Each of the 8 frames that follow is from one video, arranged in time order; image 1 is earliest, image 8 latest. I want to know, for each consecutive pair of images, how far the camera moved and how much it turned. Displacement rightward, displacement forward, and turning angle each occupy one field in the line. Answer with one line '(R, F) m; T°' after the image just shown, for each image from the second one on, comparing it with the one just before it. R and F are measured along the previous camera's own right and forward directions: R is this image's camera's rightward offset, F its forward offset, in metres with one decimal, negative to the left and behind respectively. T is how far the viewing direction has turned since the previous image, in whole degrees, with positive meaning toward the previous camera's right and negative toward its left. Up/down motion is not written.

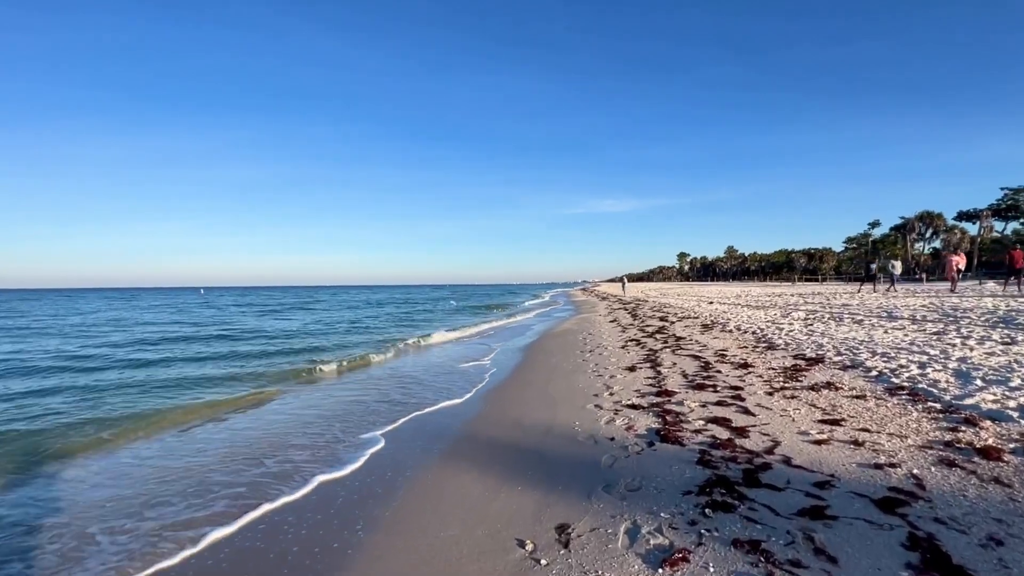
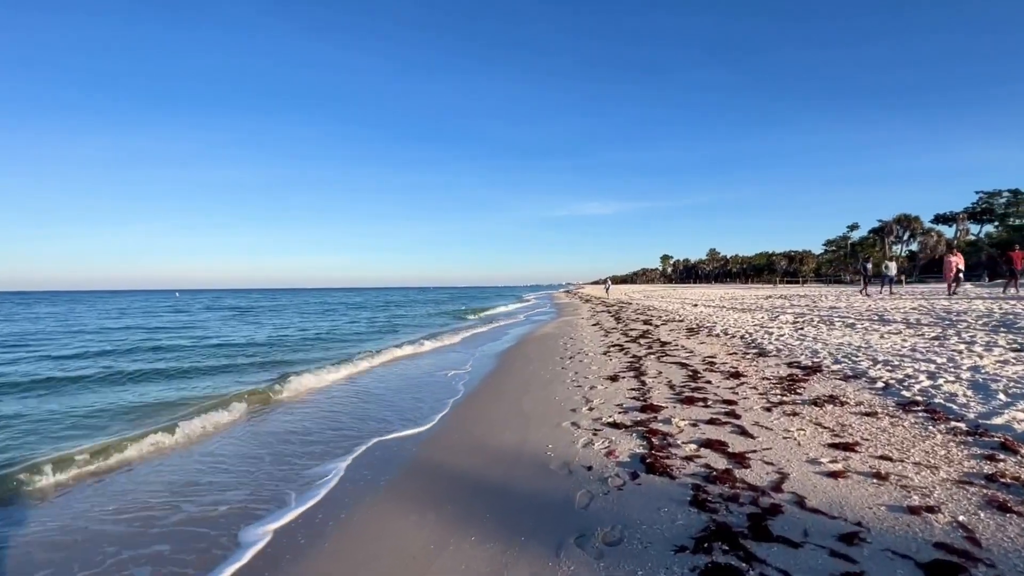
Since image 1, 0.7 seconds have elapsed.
(+0.2, +0.8) m; +2°
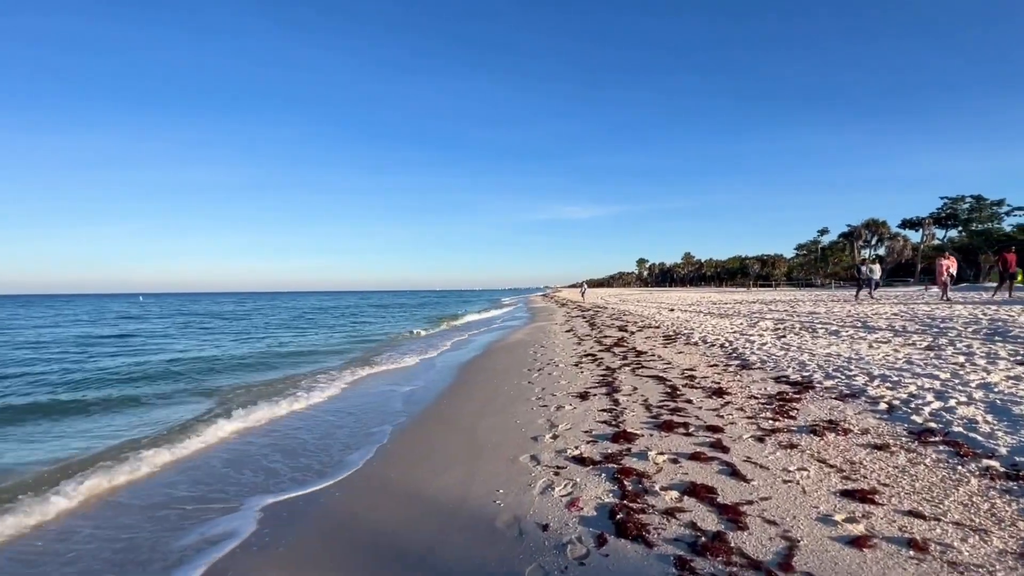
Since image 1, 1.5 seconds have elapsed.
(+0.3, +1.0) m; +3°
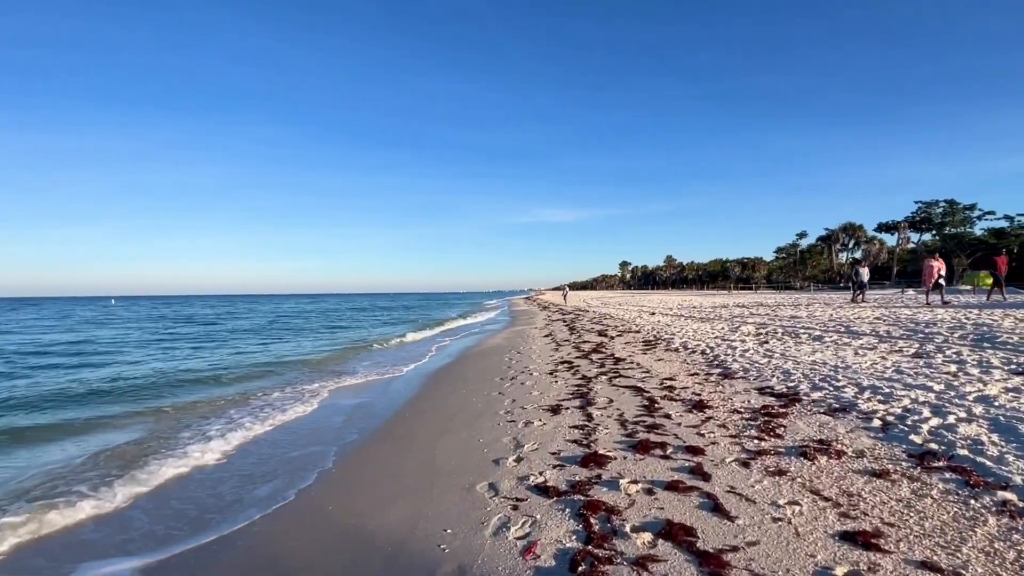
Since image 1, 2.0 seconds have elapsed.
(+0.3, +0.6) m; +2°
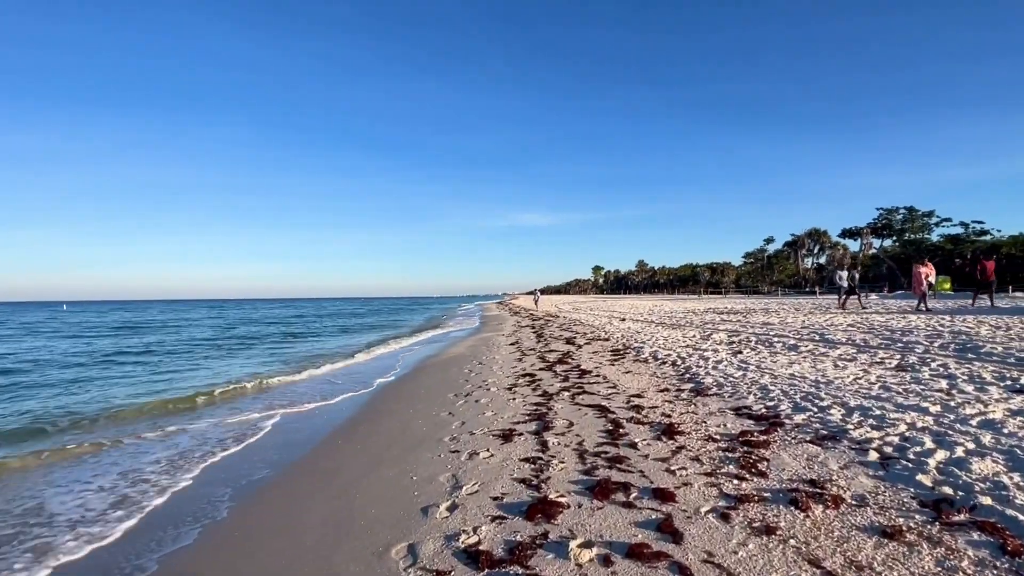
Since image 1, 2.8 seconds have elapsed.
(+0.4, +0.9) m; +3°
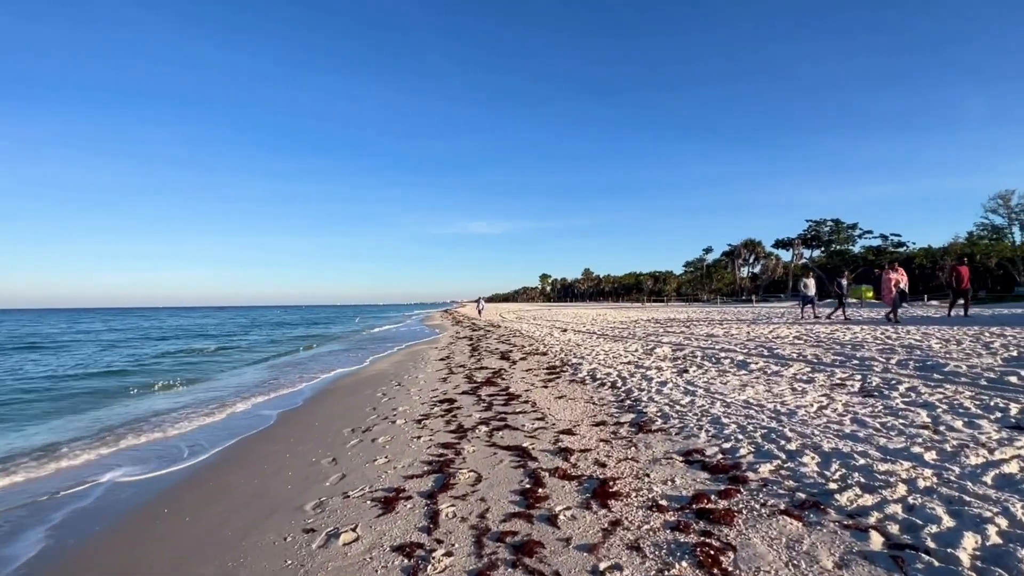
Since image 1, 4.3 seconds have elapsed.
(+0.6, +1.5) m; +6°
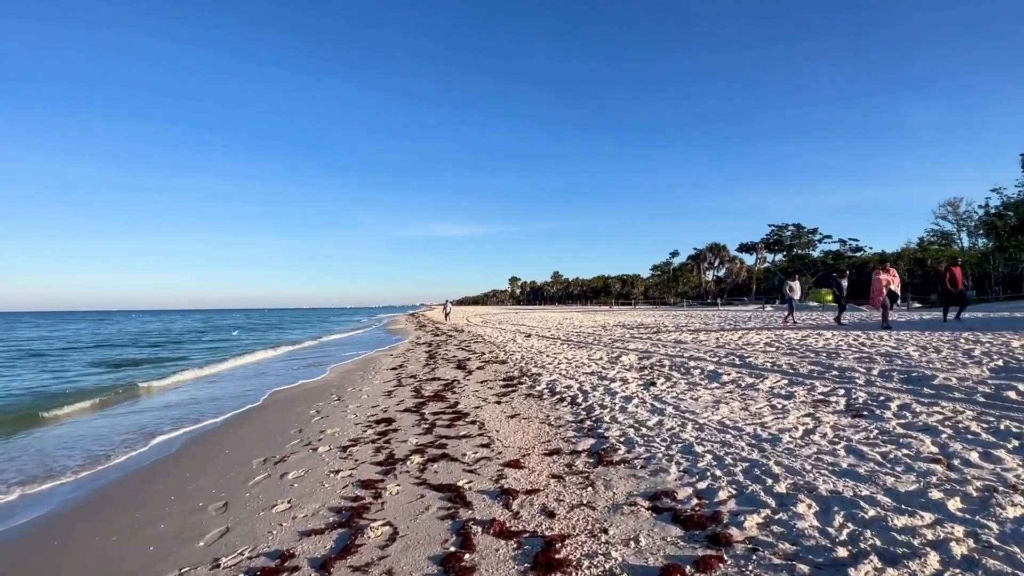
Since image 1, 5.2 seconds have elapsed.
(+0.4, +1.0) m; +3°
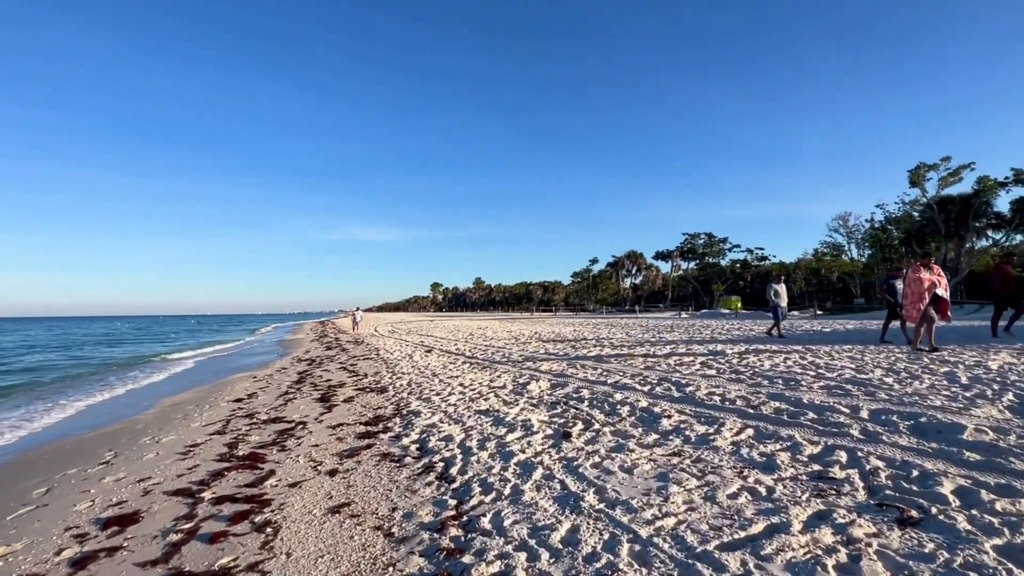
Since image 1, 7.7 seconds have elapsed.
(+0.9, +2.8) m; +9°
